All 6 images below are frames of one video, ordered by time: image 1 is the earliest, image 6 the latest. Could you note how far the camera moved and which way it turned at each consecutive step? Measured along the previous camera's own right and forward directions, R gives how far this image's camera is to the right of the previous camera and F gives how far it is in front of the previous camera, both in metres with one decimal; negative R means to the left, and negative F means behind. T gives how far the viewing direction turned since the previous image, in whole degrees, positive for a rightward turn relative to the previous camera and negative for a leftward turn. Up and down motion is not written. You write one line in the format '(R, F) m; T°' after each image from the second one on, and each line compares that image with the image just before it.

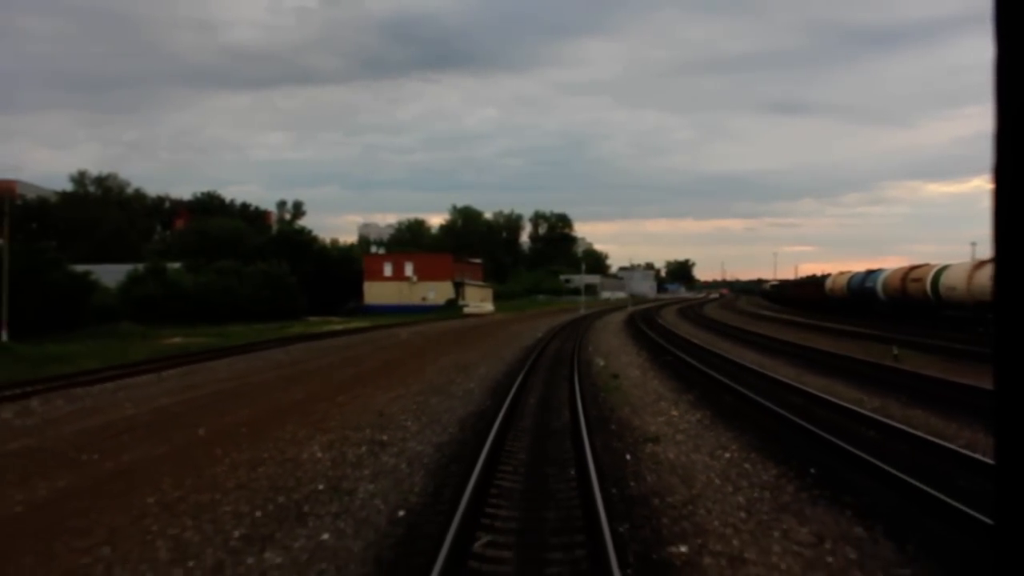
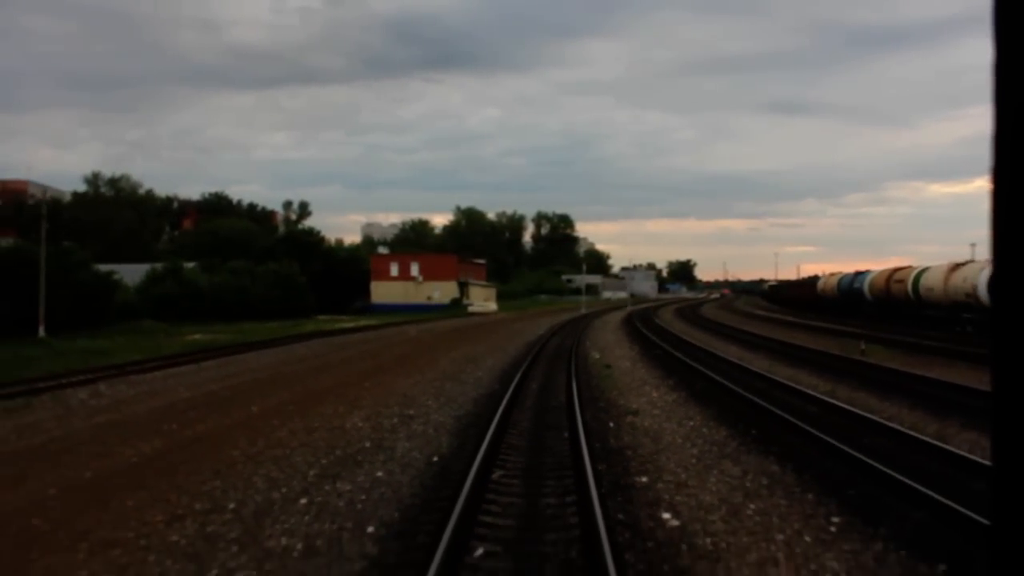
(0.0, -2.2) m; 0°
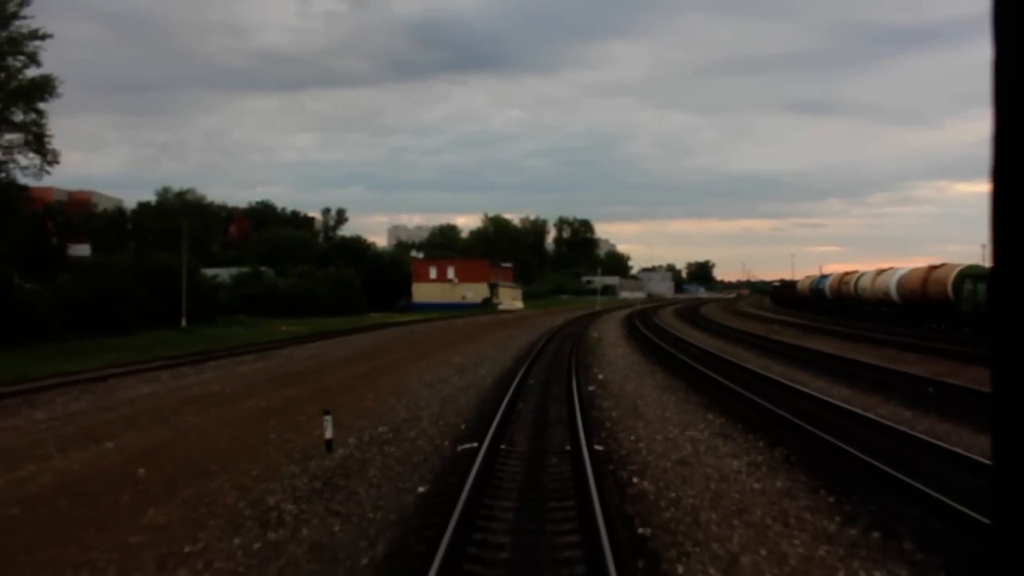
(-0.1, -11.1) m; -1°
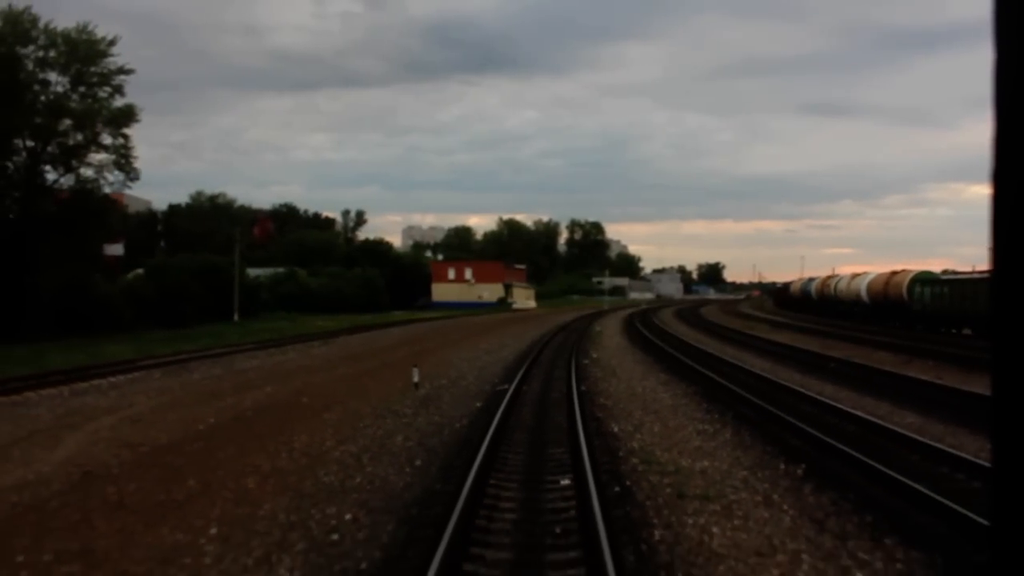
(-0.1, -5.9) m; -1°
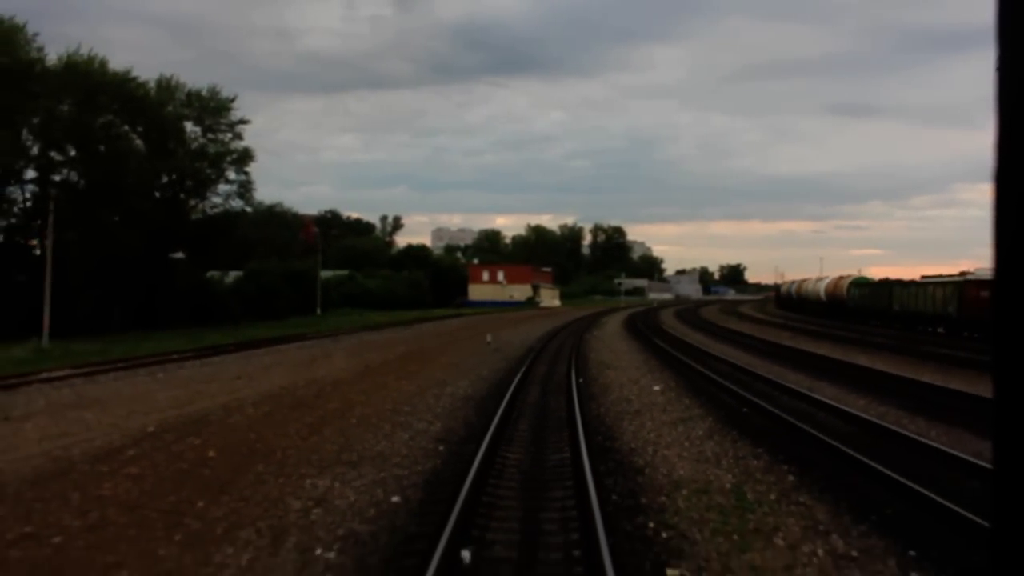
(-0.1, -12.5) m; -1°
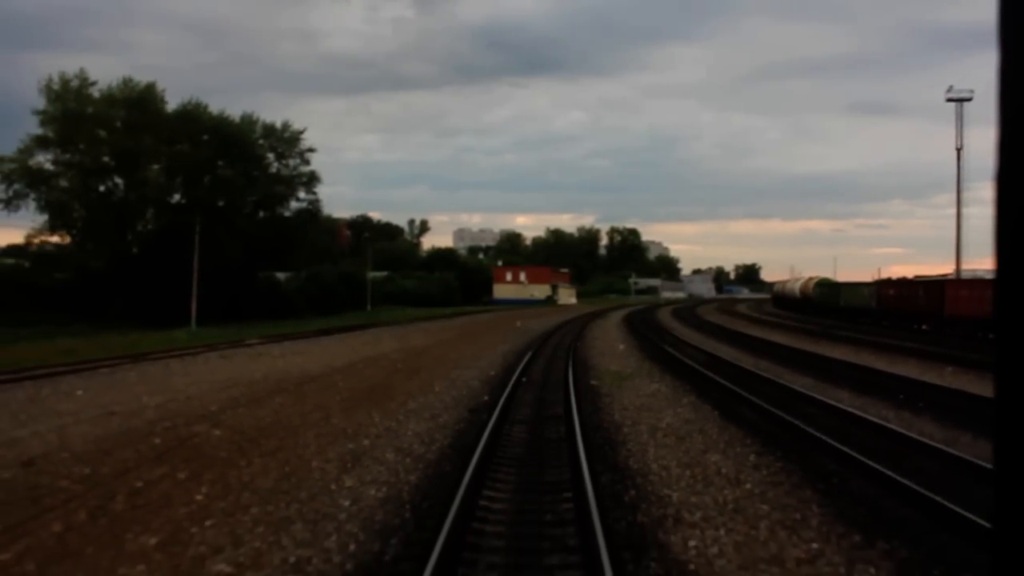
(-0.1, -11.0) m; -1°
